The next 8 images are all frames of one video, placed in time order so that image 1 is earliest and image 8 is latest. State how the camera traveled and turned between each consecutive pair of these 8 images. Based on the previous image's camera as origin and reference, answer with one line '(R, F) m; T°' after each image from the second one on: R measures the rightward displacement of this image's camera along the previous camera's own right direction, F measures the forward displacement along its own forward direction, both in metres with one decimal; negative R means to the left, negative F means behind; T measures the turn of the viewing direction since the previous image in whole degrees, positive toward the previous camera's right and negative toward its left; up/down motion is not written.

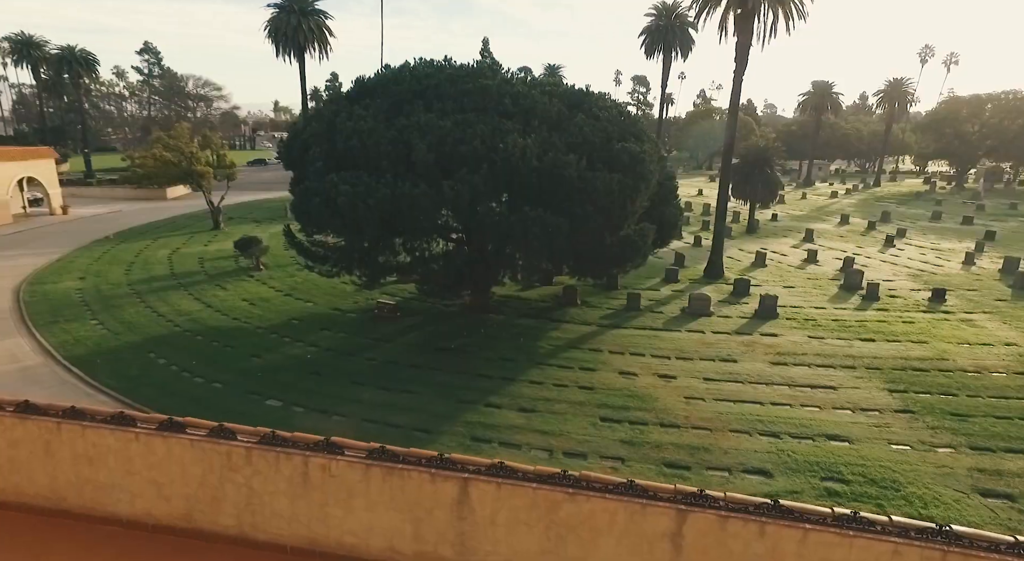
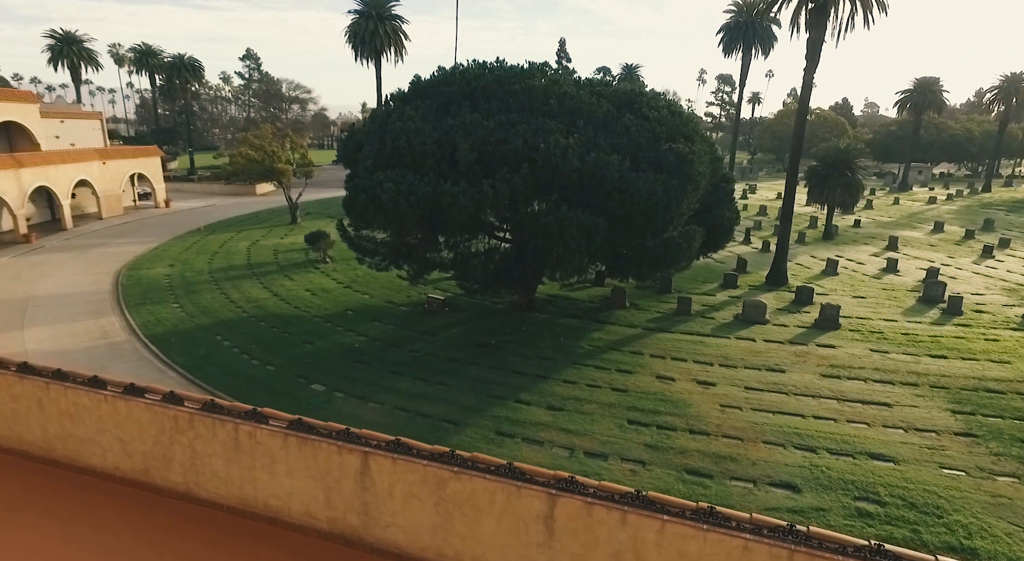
(+1.0, -0.2) m; -7°
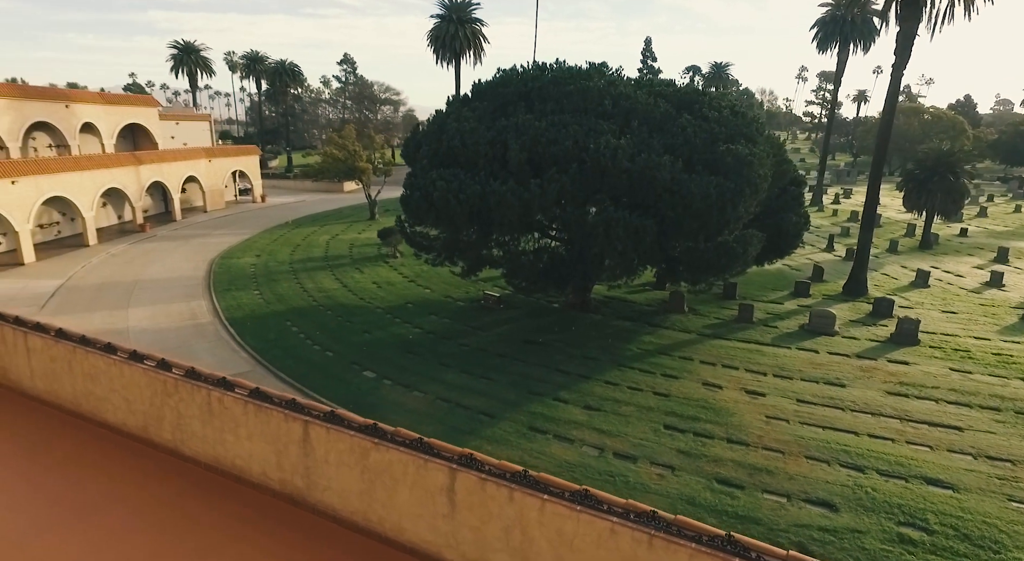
(+1.0, -0.2) m; -8°
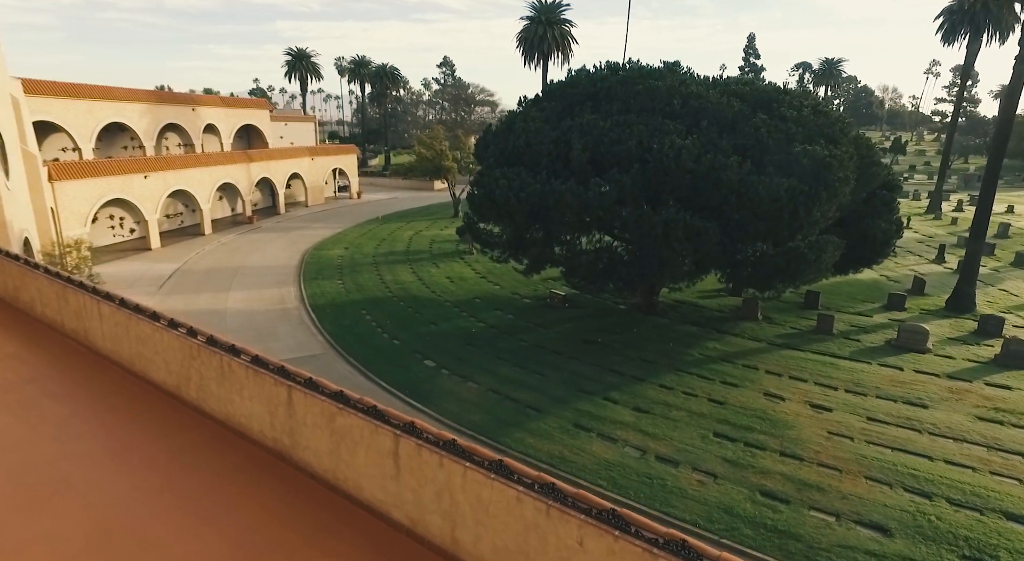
(+0.9, -0.2) m; -9°
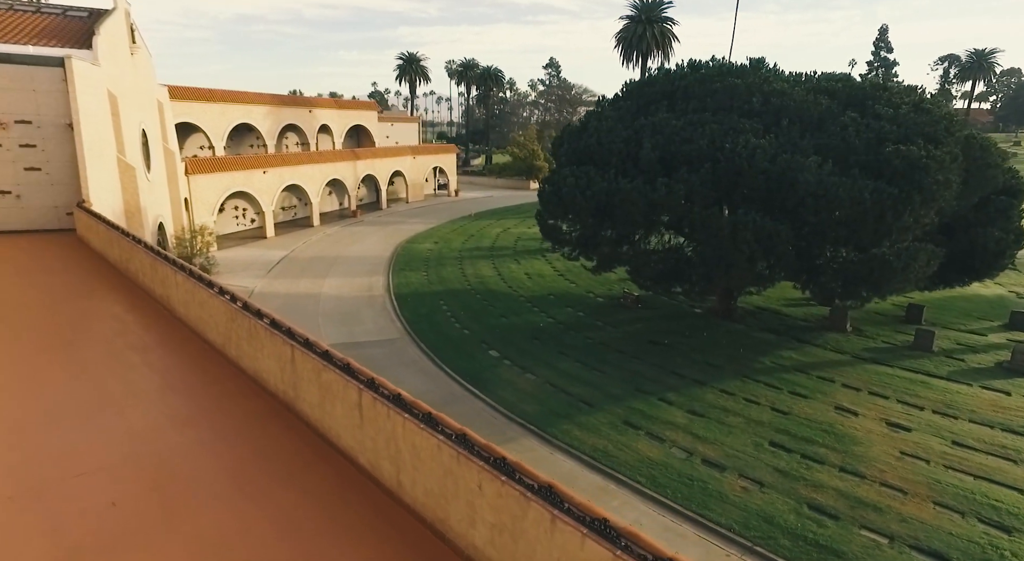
(+1.1, -0.3) m; -10°
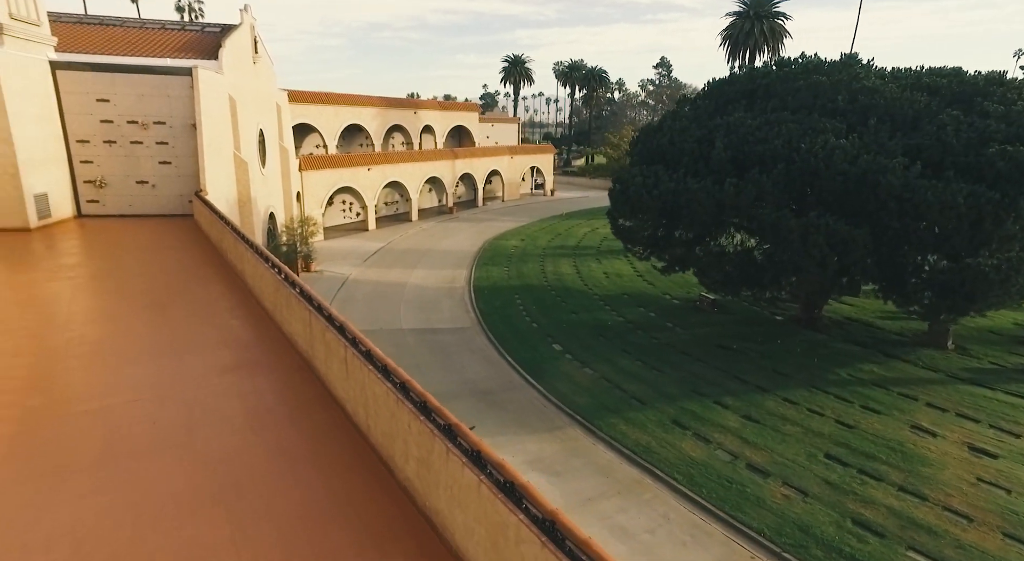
(+1.1, -0.4) m; -10°
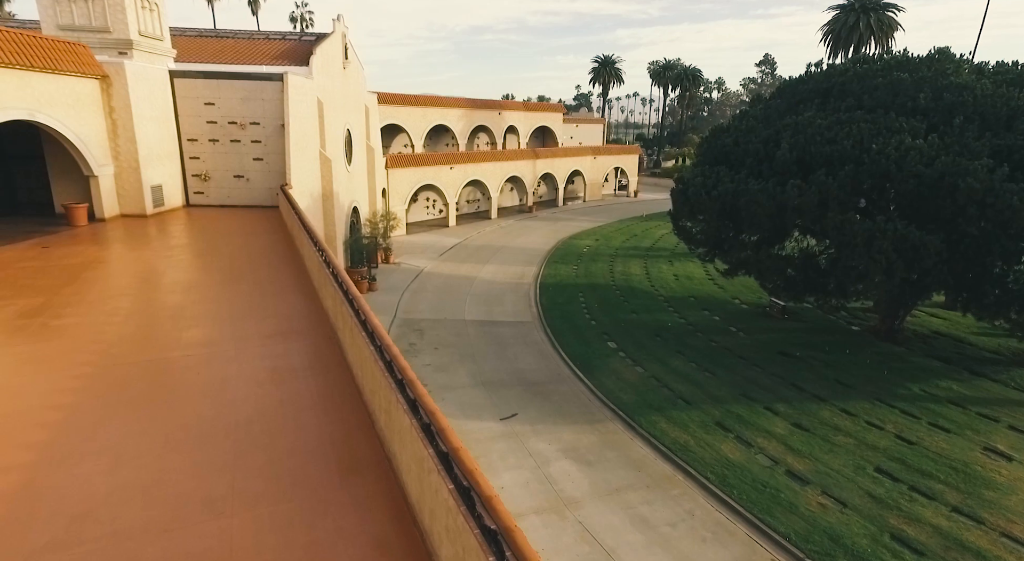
(+1.0, -0.4) m; -9°
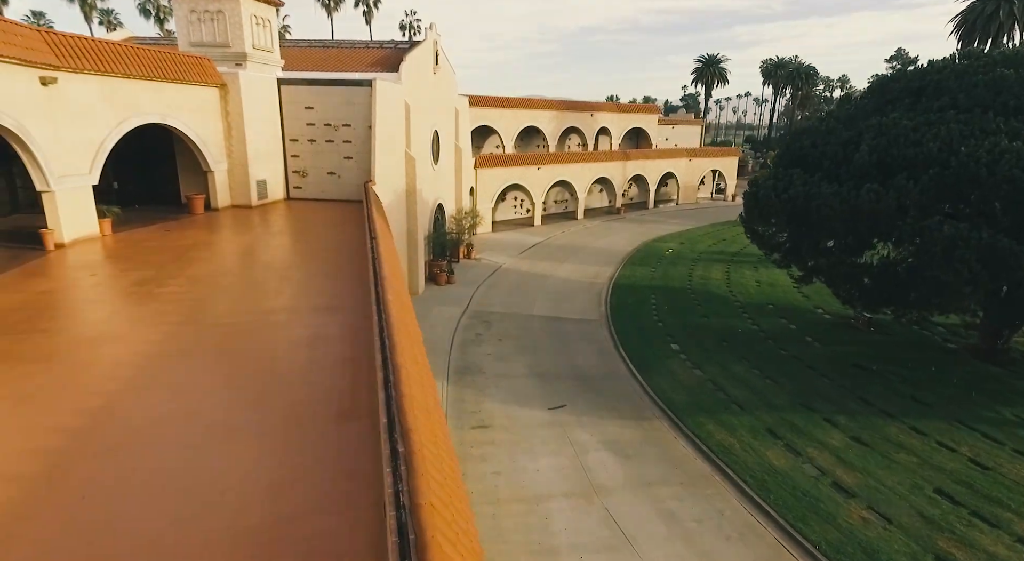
(+1.1, -0.5) m; -10°
